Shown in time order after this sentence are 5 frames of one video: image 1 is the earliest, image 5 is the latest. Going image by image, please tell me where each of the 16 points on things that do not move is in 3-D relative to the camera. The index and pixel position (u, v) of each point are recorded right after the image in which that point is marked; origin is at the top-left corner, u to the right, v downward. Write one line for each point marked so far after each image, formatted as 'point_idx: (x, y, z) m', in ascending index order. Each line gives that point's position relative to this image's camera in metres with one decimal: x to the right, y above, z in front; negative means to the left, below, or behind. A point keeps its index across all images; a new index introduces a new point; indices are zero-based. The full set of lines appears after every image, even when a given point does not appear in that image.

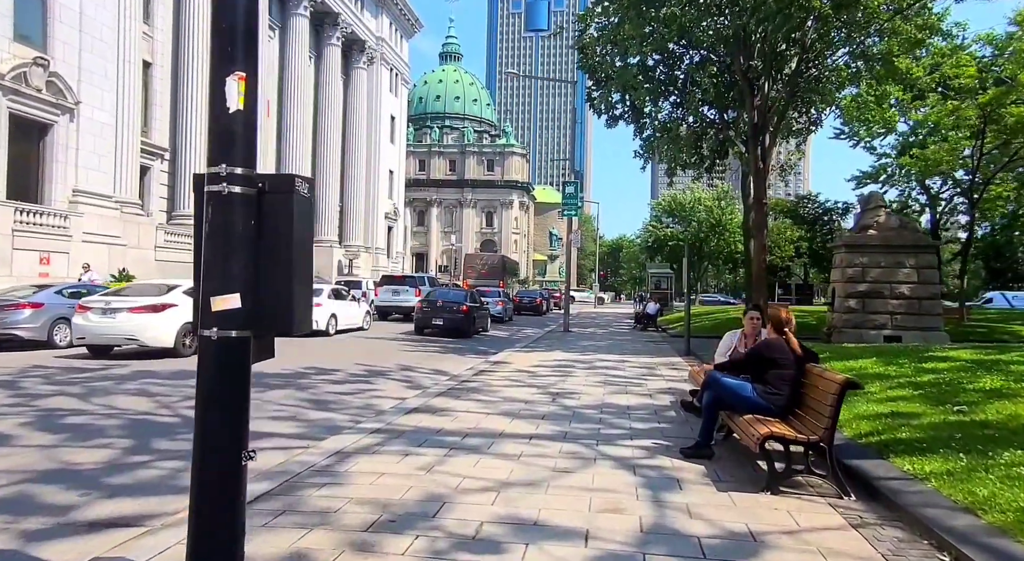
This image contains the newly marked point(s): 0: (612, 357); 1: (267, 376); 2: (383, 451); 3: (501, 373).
0: (+2.1, -1.6, +15.6) m
1: (-3.6, -1.4, +11.1) m
2: (-1.0, -1.4, +6.0) m
3: (-0.2, -1.5, +12.3) m
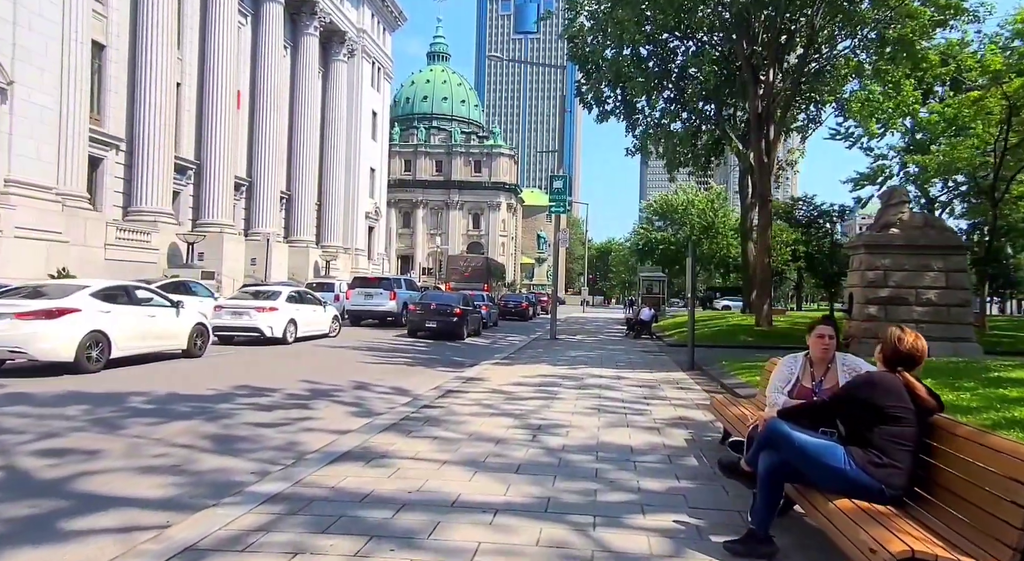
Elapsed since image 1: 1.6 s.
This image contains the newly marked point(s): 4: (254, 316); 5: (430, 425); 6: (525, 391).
0: (+1.7, -1.7, +13.5) m
1: (-4.0, -1.4, +8.9) m
2: (-1.3, -1.4, +3.9) m
3: (-0.5, -1.6, +10.1) m
4: (-6.3, -0.9, +18.8) m
5: (-0.9, -1.5, +7.7) m
6: (+0.2, -1.6, +10.7) m
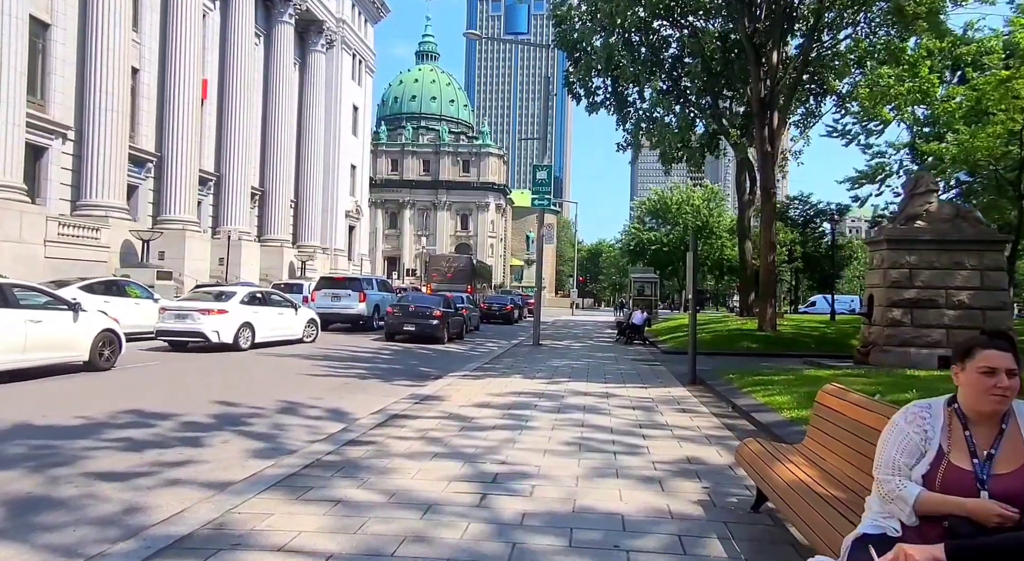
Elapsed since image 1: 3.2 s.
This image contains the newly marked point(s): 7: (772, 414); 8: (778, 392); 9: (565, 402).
0: (+1.2, -1.6, +11.3) m
1: (-4.4, -1.4, +6.7) m
2: (-1.7, -1.3, +1.7) m
3: (-1.0, -1.5, +7.9) m
4: (-6.8, -0.8, +16.6) m
5: (-1.3, -1.5, +5.5) m
6: (-0.3, -1.5, +8.5) m
7: (+2.9, -1.5, +8.3) m
8: (+3.4, -1.4, +9.6) m
9: (+0.7, -1.6, +9.9) m
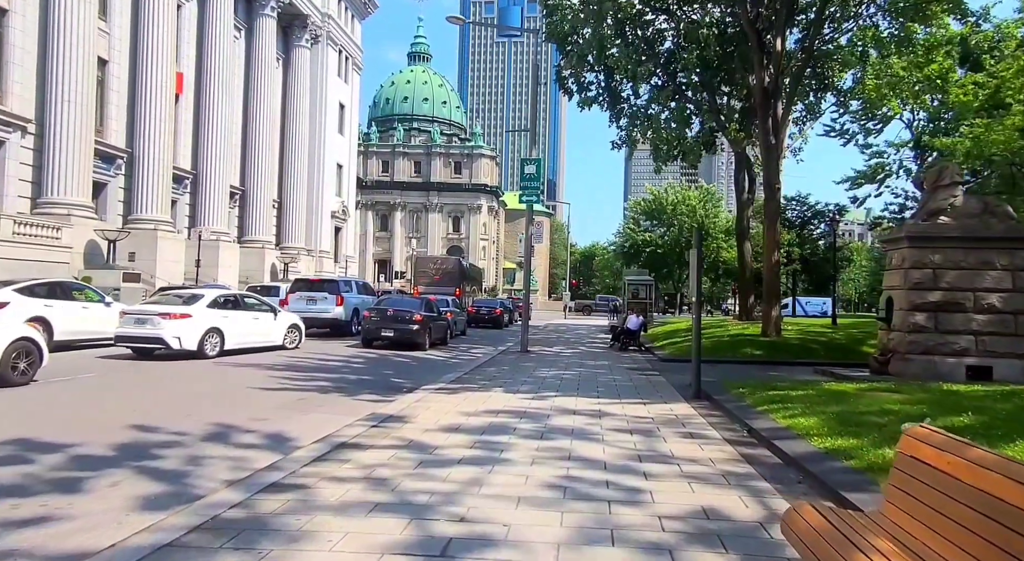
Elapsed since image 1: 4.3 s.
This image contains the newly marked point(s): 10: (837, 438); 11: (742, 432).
0: (+0.9, -1.6, +9.9) m
1: (-4.6, -1.4, +5.1) m
2: (-1.9, -1.3, +0.2) m
3: (-1.2, -1.5, +6.4) m
4: (-7.2, -0.9, +15.0) m
5: (-1.5, -1.4, +4.0) m
6: (-0.5, -1.5, +7.0) m
7: (+2.6, -1.5, +6.8) m
8: (+3.1, -1.4, +8.1) m
9: (+0.4, -1.6, +8.4) m
10: (+2.9, -1.4, +6.7) m
11: (+2.5, -1.6, +8.0) m
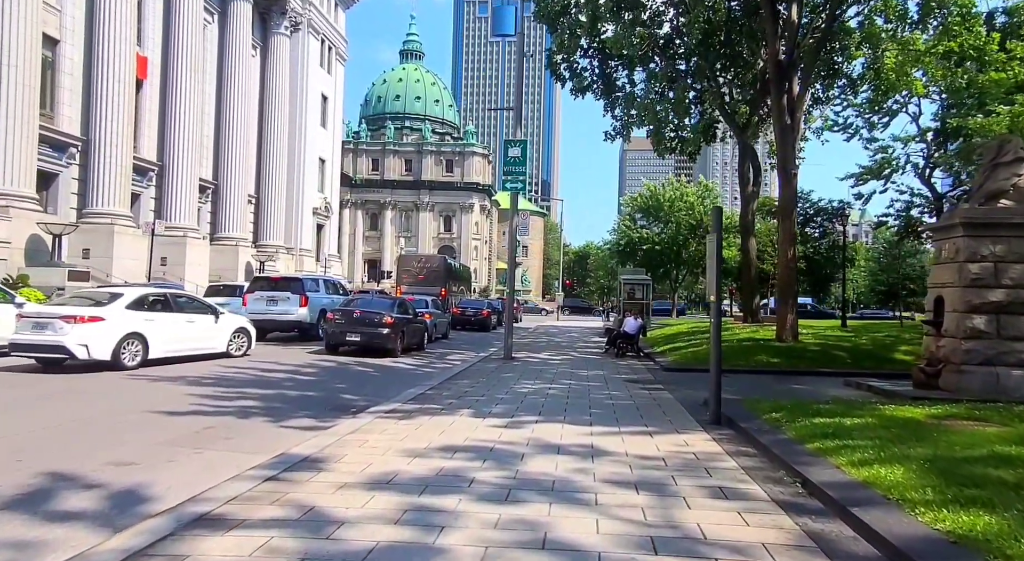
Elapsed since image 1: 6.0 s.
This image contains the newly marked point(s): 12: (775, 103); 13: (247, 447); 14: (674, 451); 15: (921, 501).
0: (+0.6, -1.6, +7.5) m
1: (-5.0, -1.3, +2.7) m
2: (-2.1, -1.2, -2.2) m
3: (-1.6, -1.4, +4.1) m
4: (-7.6, -0.8, +12.6) m
5: (-1.8, -1.4, +1.6) m
6: (-0.9, -1.5, +4.6) m
7: (+2.3, -1.4, +4.5) m
8: (+2.8, -1.4, +5.8) m
9: (+0.1, -1.5, +6.0) m
10: (+2.6, -1.3, +4.4) m
11: (+2.1, -1.5, +5.6) m
12: (+6.7, +4.5, +19.0) m
13: (-2.6, -1.6, +7.3) m
14: (+1.5, -1.6, +7.0) m
15: (+2.5, -1.4, +4.7) m
